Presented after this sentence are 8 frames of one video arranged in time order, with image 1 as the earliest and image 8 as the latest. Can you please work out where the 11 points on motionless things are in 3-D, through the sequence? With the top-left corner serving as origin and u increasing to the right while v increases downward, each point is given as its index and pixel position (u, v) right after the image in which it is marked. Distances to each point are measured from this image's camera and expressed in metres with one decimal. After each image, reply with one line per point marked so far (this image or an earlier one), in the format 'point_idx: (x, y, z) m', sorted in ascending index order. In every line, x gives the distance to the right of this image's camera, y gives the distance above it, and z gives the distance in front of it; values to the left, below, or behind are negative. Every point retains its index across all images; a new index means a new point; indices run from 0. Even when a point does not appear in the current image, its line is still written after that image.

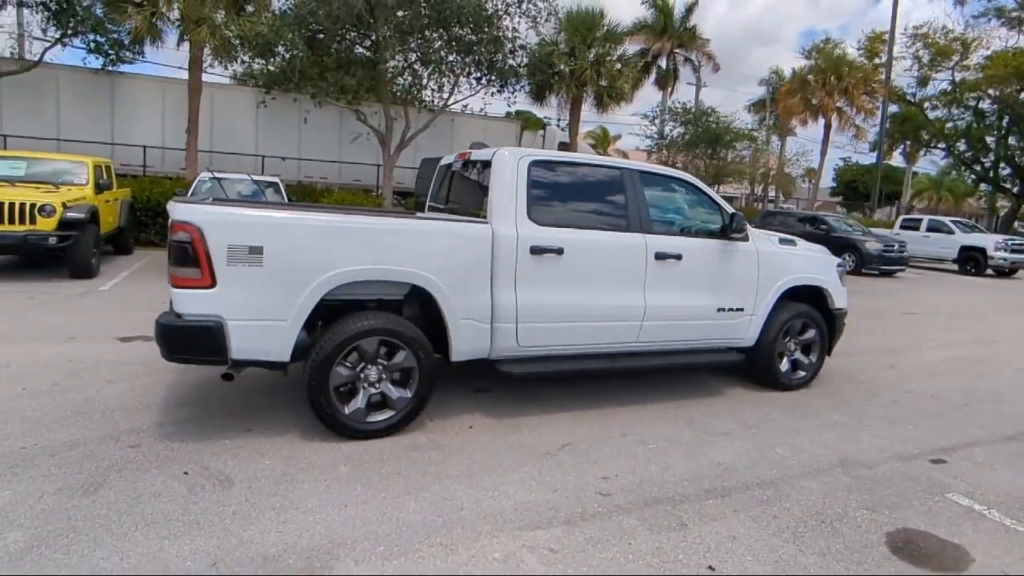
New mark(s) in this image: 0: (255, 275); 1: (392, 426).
0: (-1.8, +0.1, +4.4) m
1: (-1.0, -1.1, +4.9) m
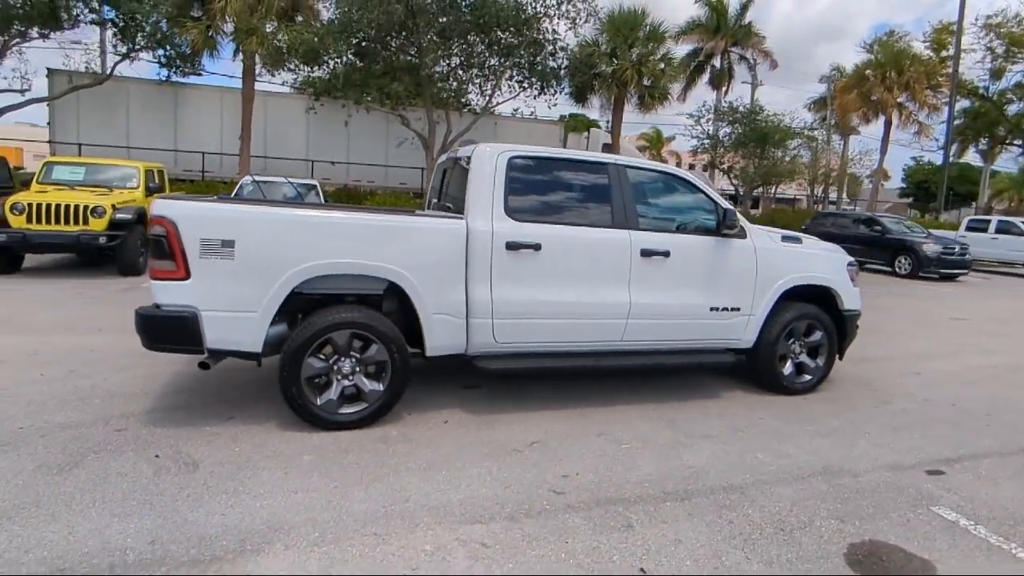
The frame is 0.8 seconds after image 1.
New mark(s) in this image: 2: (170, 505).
0: (-2.1, +0.2, +4.6) m
1: (-1.2, -1.1, +5.0) m
2: (-2.1, -1.3, +3.7) m
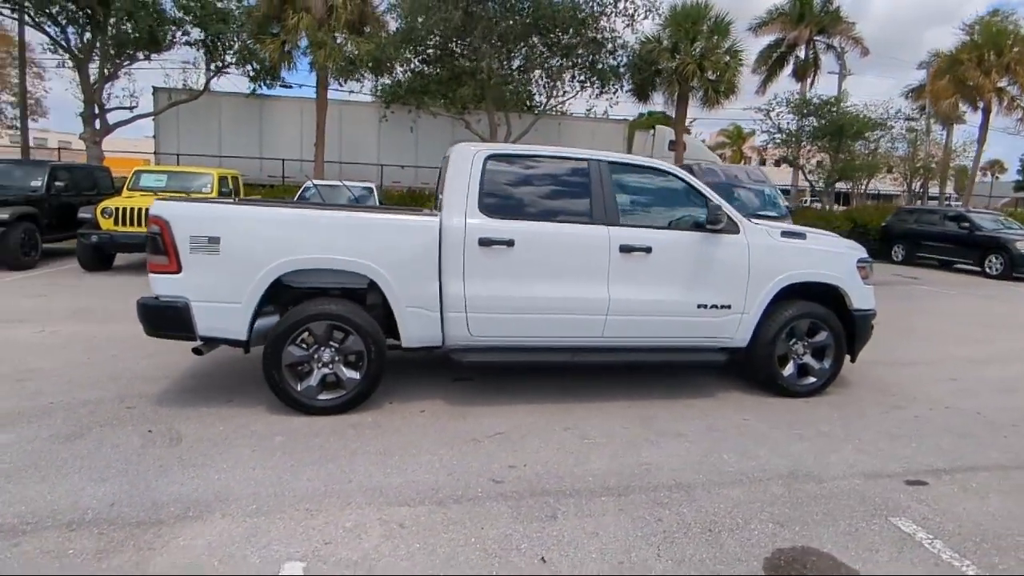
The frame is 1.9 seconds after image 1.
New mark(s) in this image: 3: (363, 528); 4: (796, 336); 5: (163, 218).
0: (-2.4, +0.2, +5.0) m
1: (-1.5, -1.0, +5.3) m
2: (-2.5, -1.3, +4.2) m
3: (-0.9, -1.4, +3.6) m
4: (+2.8, -0.5, +6.0) m
5: (-2.8, +0.6, +4.9) m
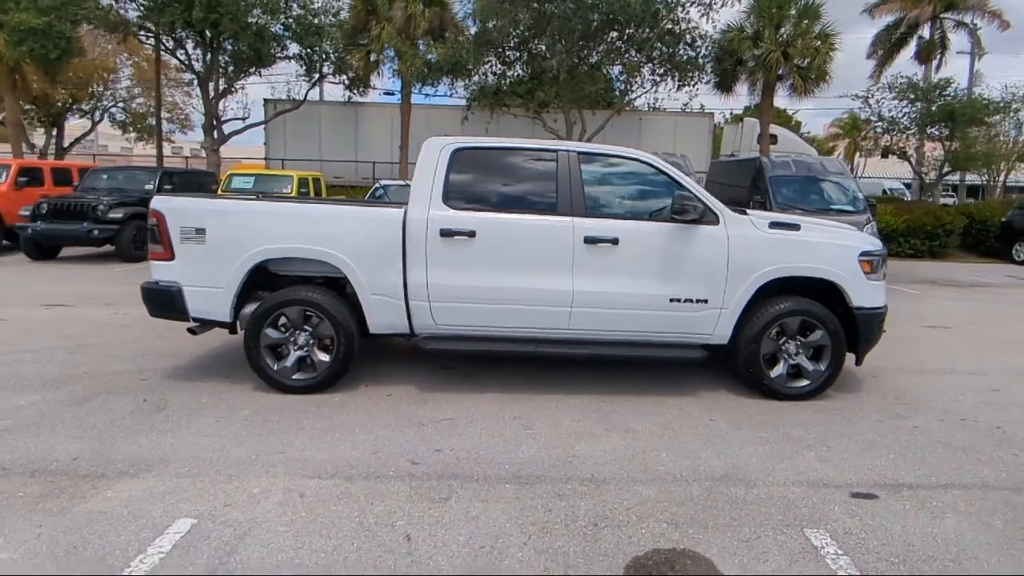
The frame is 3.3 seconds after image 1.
0: (-2.8, +0.3, +5.5) m
1: (-1.8, -0.9, +5.6) m
2: (-3.1, -1.1, +4.7) m
3: (-1.6, -1.3, +3.8) m
4: (+2.5, -0.4, +5.5) m
5: (-3.2, +0.7, +5.5) m
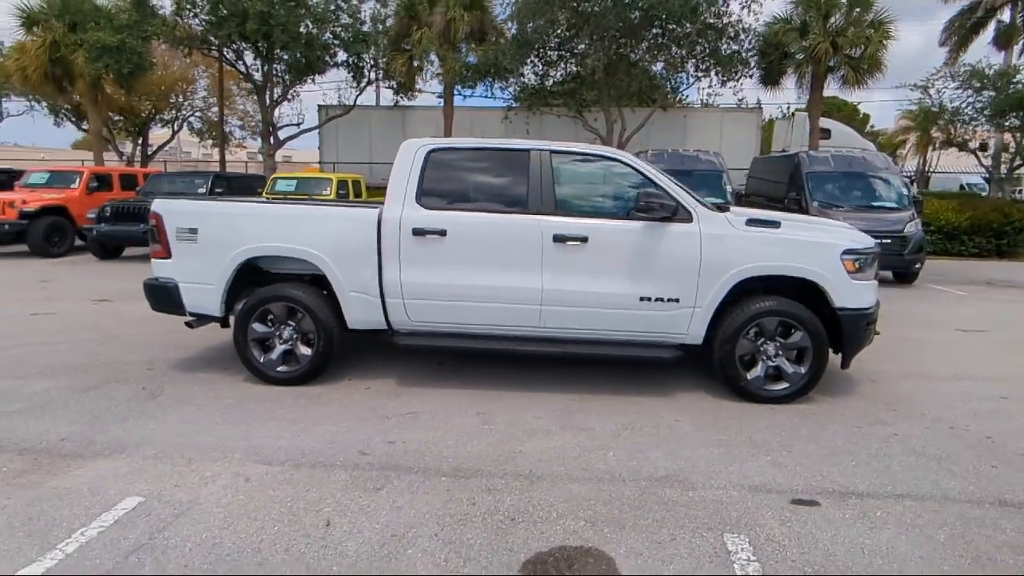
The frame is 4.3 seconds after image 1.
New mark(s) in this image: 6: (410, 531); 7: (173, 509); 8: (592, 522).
0: (-3.0, +0.4, +5.8) m
1: (-2.1, -0.9, +5.8) m
2: (-3.4, -1.1, +5.1) m
3: (-2.0, -1.3, +4.1) m
4: (+2.2, -0.4, +5.3) m
5: (-3.4, +0.7, +5.9) m
6: (-0.6, -1.4, +3.4) m
7: (-2.0, -1.3, +3.7) m
8: (+0.5, -1.3, +3.5) m
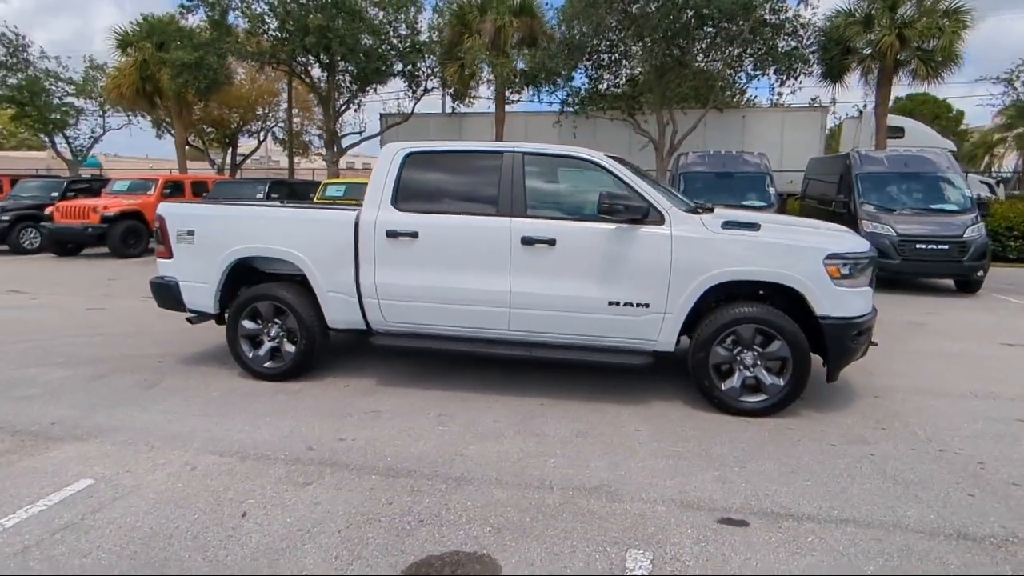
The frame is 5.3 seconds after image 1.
0: (-3.2, +0.4, +6.2) m
1: (-2.3, -0.9, +6.1) m
2: (-3.7, -1.1, +5.5) m
3: (-2.4, -1.2, +4.3) m
4: (+1.9, -0.5, +5.1) m
5: (-3.6, +0.8, +6.3) m
6: (-1.1, -1.4, +3.5) m
7: (-2.5, -1.3, +3.9) m
8: (-0.1, -1.3, +3.4) m
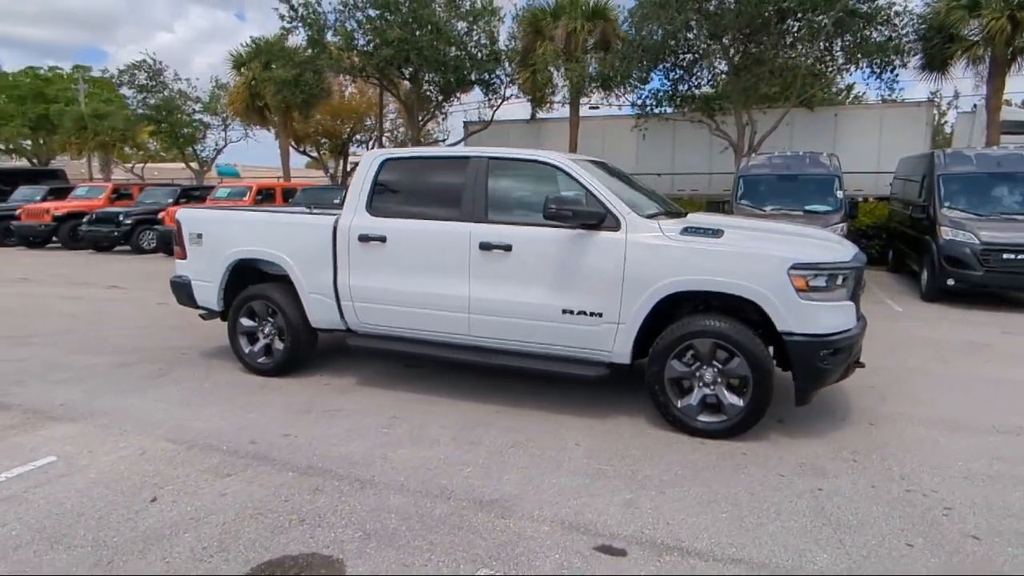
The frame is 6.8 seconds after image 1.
0: (-3.4, +0.4, +6.7) m
1: (-2.5, -0.9, +6.4) m
2: (-4.0, -1.0, +6.0) m
3: (-3.0, -1.2, +4.6) m
4: (+1.4, -0.5, +4.7) m
5: (-3.7, +0.8, +6.8) m
6: (-1.8, -1.4, +3.6) m
7: (-3.1, -1.3, +4.3) m
8: (-0.8, -1.4, +3.4) m
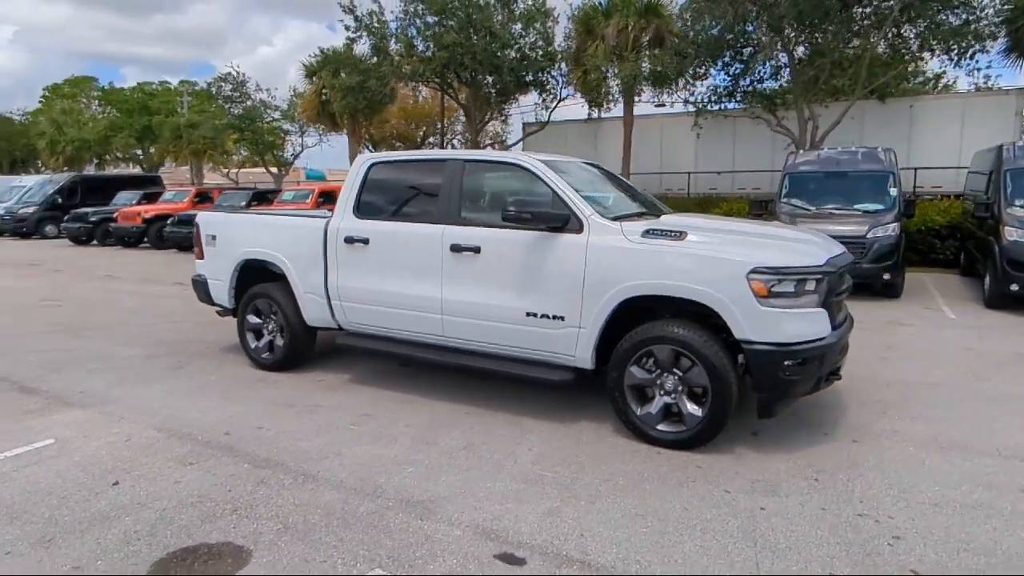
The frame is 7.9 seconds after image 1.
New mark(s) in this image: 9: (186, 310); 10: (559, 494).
0: (-3.4, +0.4, +7.1) m
1: (-2.6, -0.9, +6.7) m
2: (-4.2, -1.0, +6.5) m
3: (-3.3, -1.2, +5.0) m
4: (+1.1, -0.6, +4.5) m
5: (-3.8, +0.8, +7.3) m
6: (-2.3, -1.4, +3.9) m
7: (-3.5, -1.3, +4.7) m
8: (-1.3, -1.4, +3.5) m
9: (-6.0, -0.4, +11.2) m
10: (+0.3, -1.3, +3.8) m
